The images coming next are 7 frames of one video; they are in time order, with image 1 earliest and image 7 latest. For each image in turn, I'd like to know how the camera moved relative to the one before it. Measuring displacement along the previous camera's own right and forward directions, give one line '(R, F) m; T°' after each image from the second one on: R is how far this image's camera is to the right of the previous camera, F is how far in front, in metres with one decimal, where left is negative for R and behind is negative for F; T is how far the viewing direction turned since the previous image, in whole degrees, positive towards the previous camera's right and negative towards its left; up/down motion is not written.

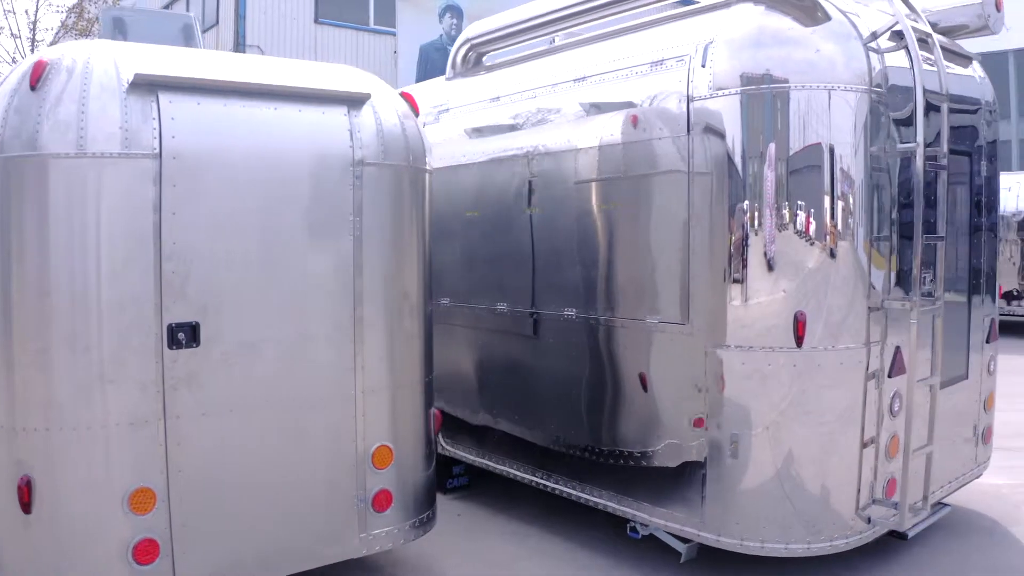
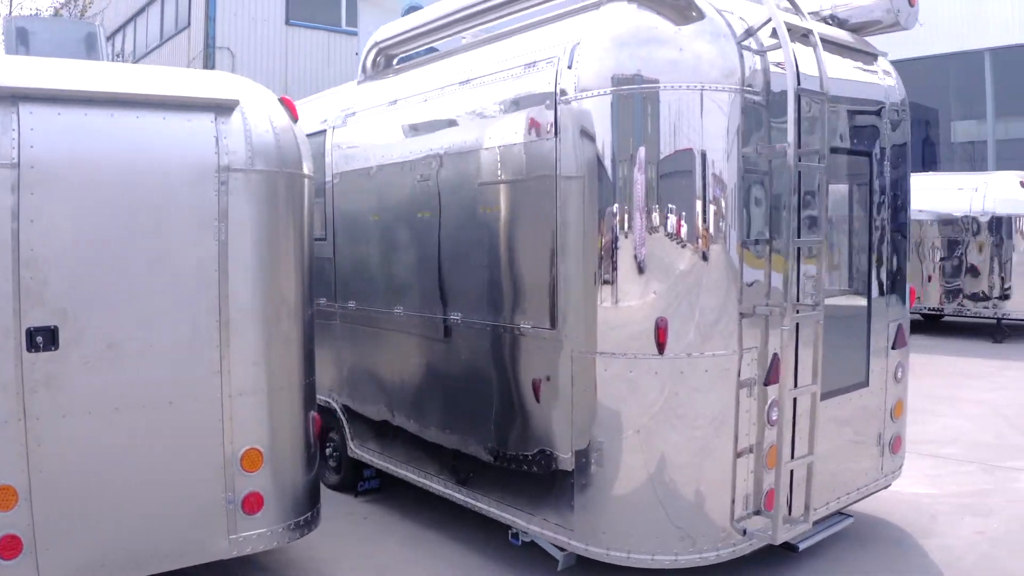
(+0.8, +0.1) m; -1°
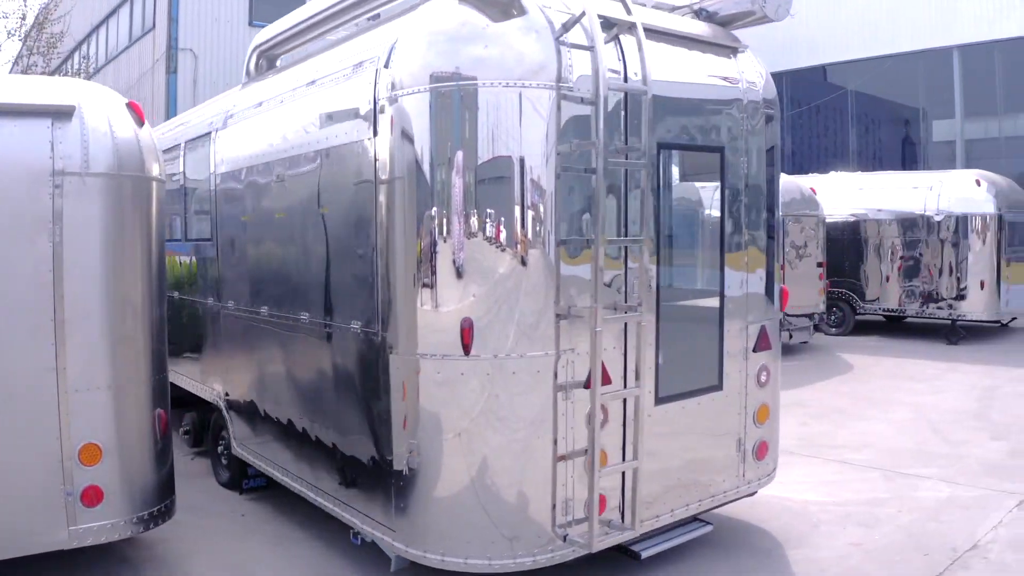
(+1.0, 0.0) m; -2°
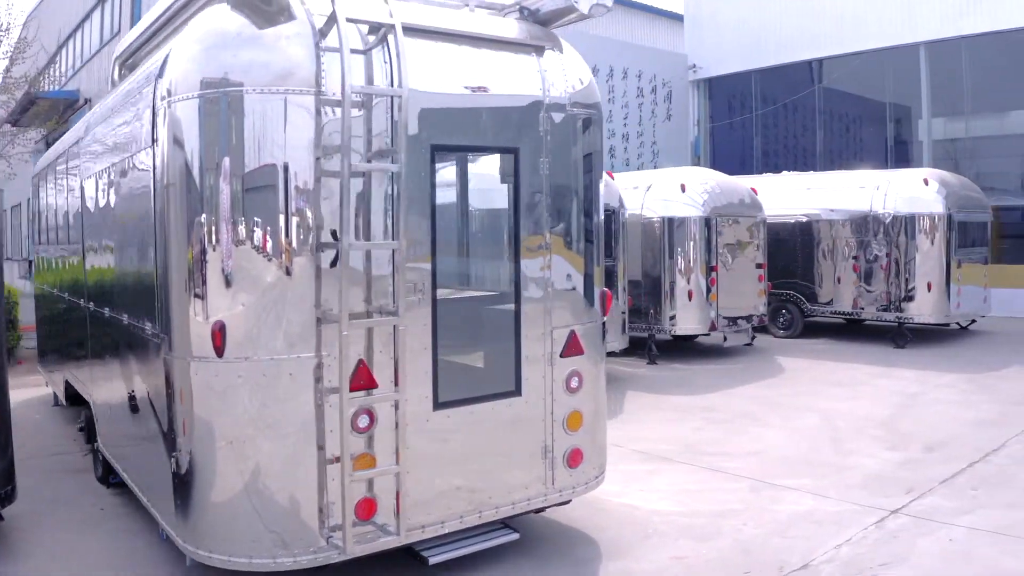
(+1.4, 0.0) m; -3°
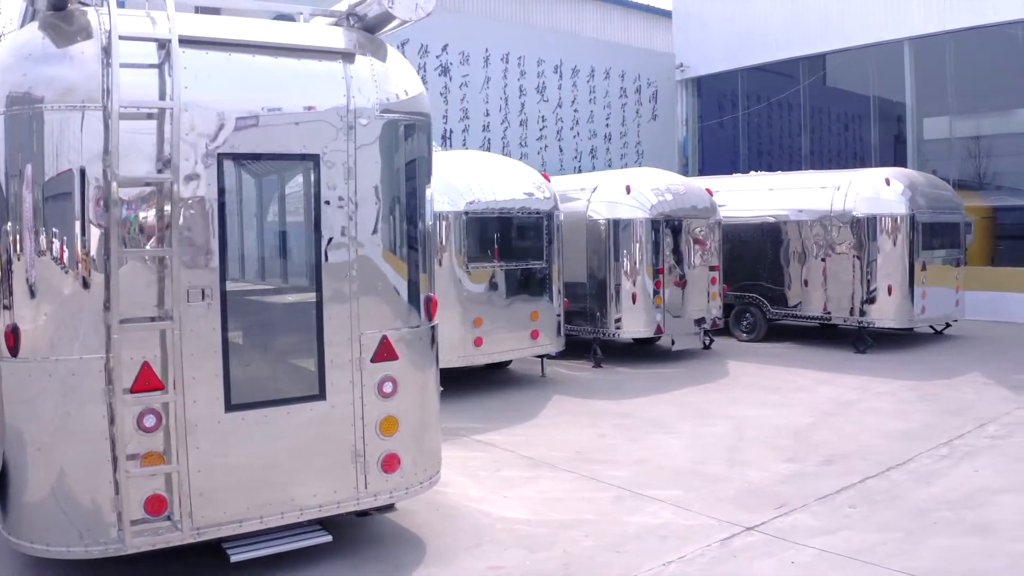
(+1.4, 0.0) m; -4°
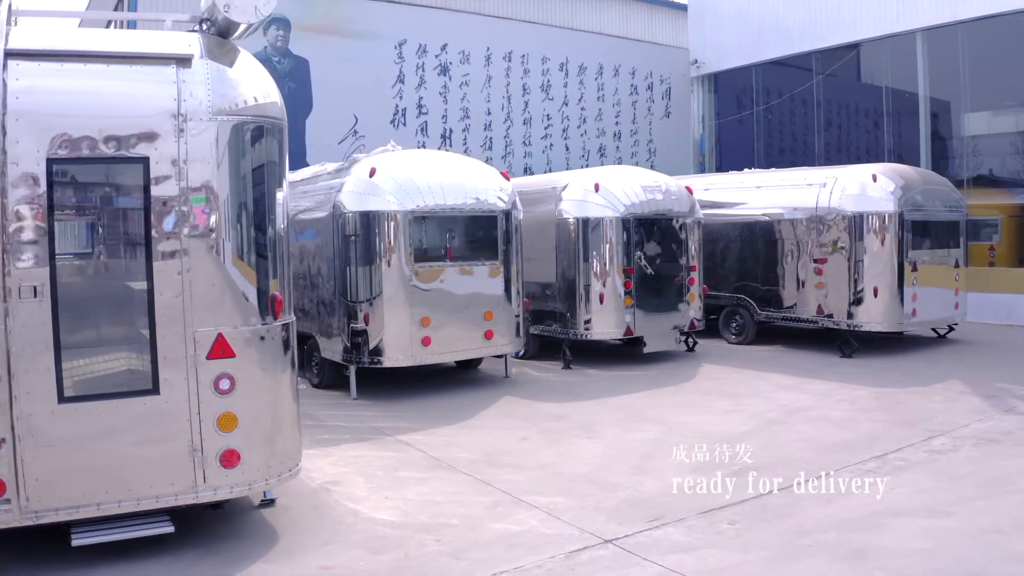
(+1.5, +0.1) m; -6°
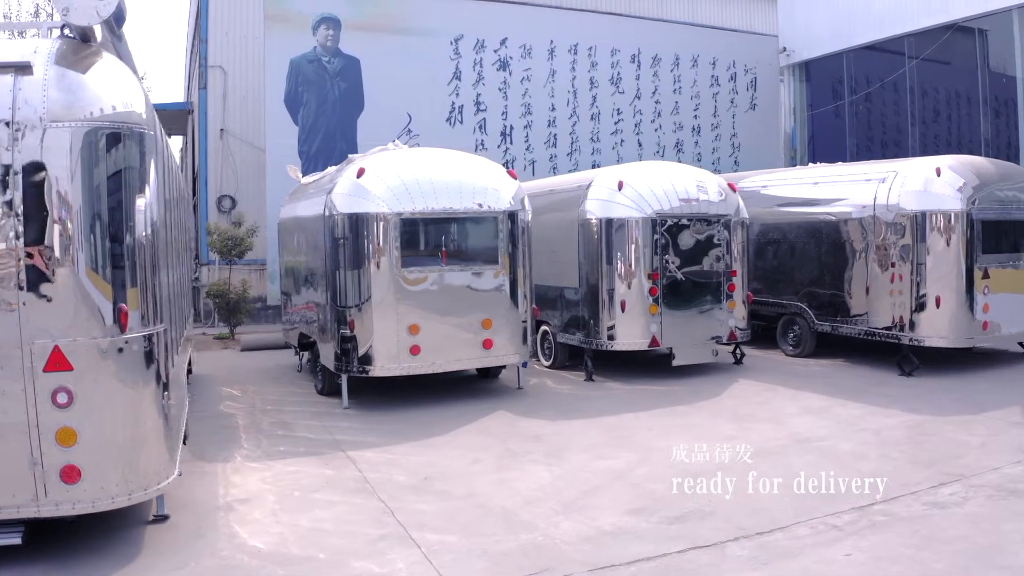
(+1.7, +0.8) m; -12°
